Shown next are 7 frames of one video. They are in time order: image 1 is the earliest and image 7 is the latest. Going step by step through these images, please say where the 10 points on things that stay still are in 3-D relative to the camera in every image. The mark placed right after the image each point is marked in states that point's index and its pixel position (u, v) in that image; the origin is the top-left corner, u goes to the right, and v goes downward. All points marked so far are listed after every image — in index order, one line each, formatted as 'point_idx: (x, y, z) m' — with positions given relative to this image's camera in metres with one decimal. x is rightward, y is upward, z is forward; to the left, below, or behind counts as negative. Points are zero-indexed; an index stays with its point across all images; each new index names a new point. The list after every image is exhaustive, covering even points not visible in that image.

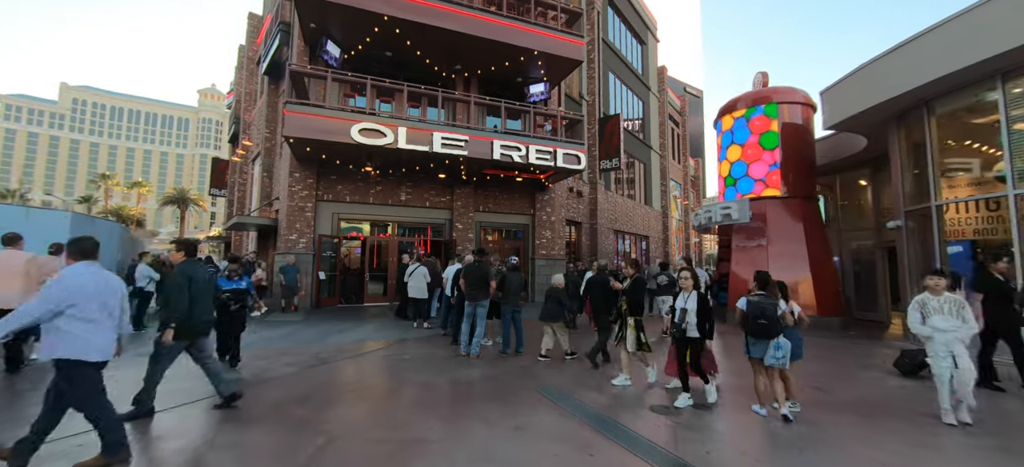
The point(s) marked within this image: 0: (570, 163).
0: (+2.1, +2.6, +14.9) m
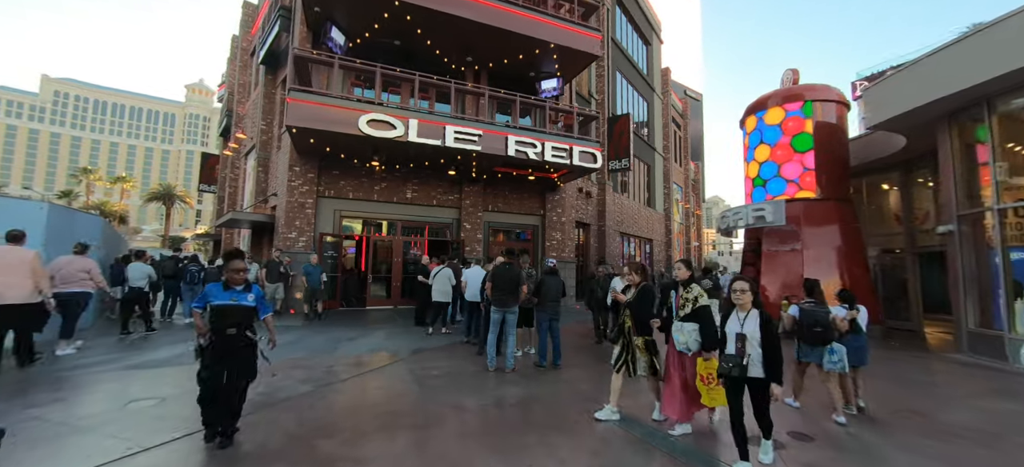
0: (+2.6, +2.6, +14.2) m
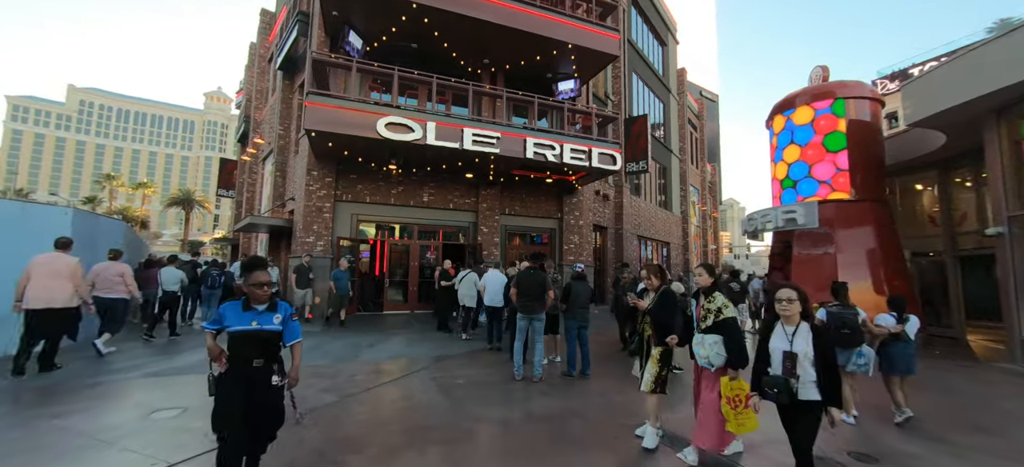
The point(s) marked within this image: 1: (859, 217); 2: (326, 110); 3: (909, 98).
0: (+3.2, +2.4, +13.9) m
1: (+8.6, +0.4, +10.0) m
2: (-5.0, +3.3, +10.7) m
3: (+9.1, +3.1, +9.2) m
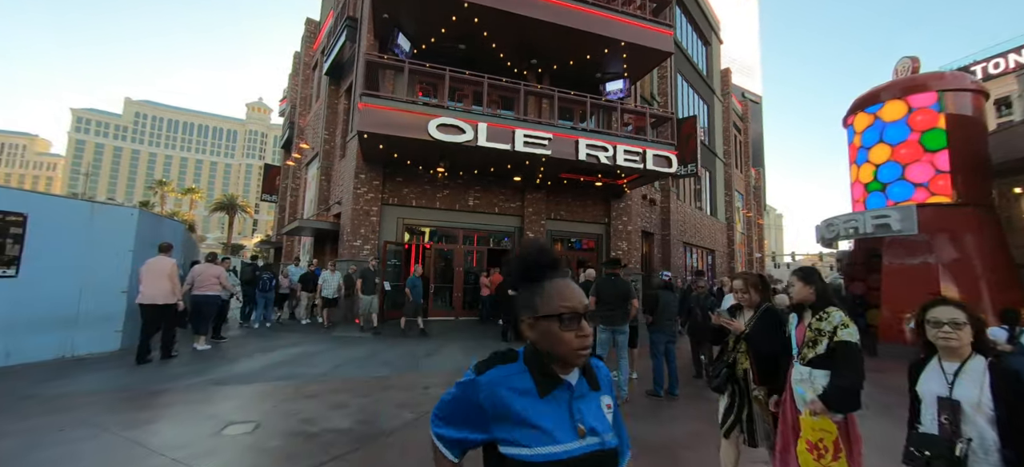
0: (+4.9, +2.2, +13.2) m
1: (+10.0, +0.2, +8.9) m
2: (-3.5, +3.2, +10.5) m
3: (+10.4, +2.9, +8.1) m
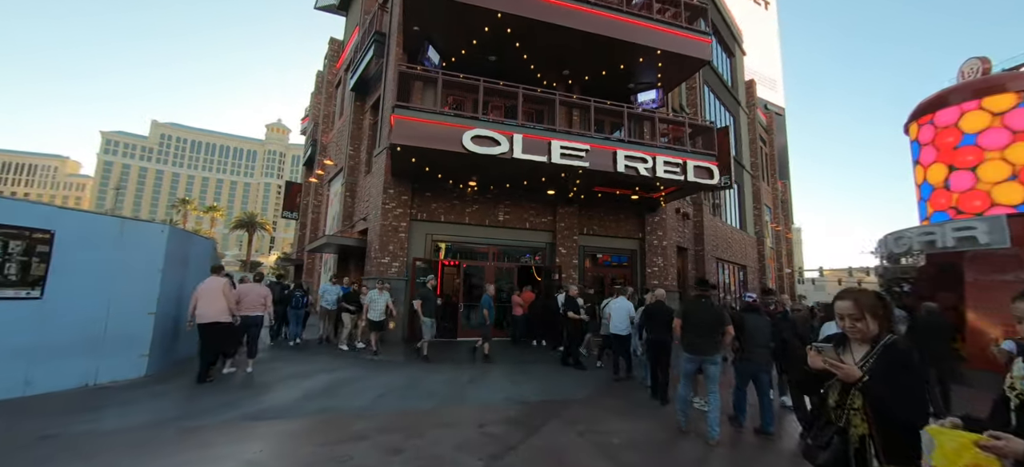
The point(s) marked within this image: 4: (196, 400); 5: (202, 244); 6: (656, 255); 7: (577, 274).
0: (+5.9, +1.8, +12.5) m
1: (+10.9, 0.0, +8.0) m
2: (-2.5, +2.8, +10.2) m
3: (+11.3, +2.7, +7.3) m
4: (-4.3, -2.3, +5.5) m
5: (-6.9, -0.2, +8.9) m
6: (+5.4, -0.8, +15.1) m
7: (+2.3, -1.4, +14.0) m
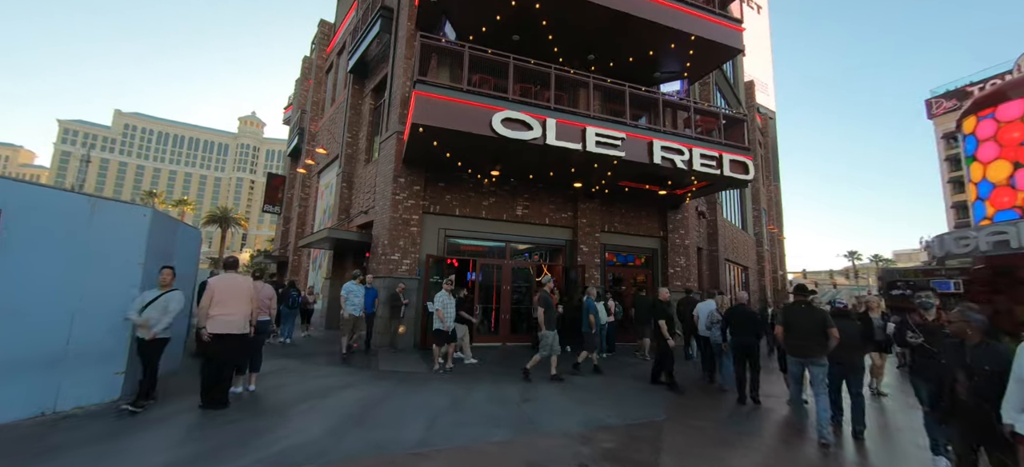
0: (+6.6, +1.8, +11.7) m
1: (+11.7, -0.1, +7.5) m
2: (-1.7, +2.9, +9.0) m
3: (+12.2, +2.7, +6.8) m
4: (-3.3, -2.1, +4.2) m
5: (-6.1, 0.0, +7.5) m
6: (+5.9, -0.8, +14.3) m
7: (+2.8, -1.3, +13.1) m
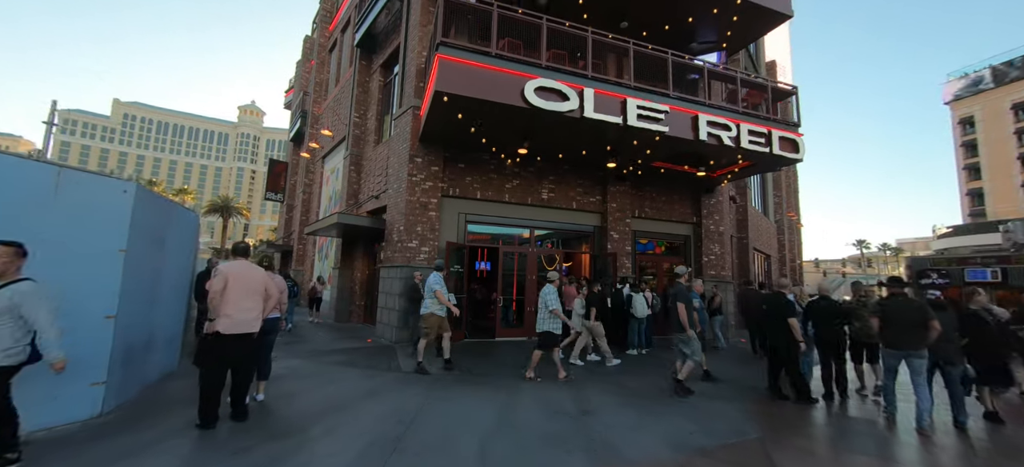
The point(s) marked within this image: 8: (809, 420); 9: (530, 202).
0: (+7.3, +2.2, +10.7) m
1: (+12.5, +0.2, +6.4) m
2: (-1.0, +3.3, +7.9) m
3: (+12.9, +3.0, +5.7) m
4: (-2.6, -1.9, +3.3) m
5: (-5.4, +0.3, +6.5) m
6: (+6.7, -0.3, +13.3) m
7: (+3.6, -0.9, +12.1) m
8: (+3.8, -2.4, +5.2) m
9: (+0.5, +0.9, +11.3) m
